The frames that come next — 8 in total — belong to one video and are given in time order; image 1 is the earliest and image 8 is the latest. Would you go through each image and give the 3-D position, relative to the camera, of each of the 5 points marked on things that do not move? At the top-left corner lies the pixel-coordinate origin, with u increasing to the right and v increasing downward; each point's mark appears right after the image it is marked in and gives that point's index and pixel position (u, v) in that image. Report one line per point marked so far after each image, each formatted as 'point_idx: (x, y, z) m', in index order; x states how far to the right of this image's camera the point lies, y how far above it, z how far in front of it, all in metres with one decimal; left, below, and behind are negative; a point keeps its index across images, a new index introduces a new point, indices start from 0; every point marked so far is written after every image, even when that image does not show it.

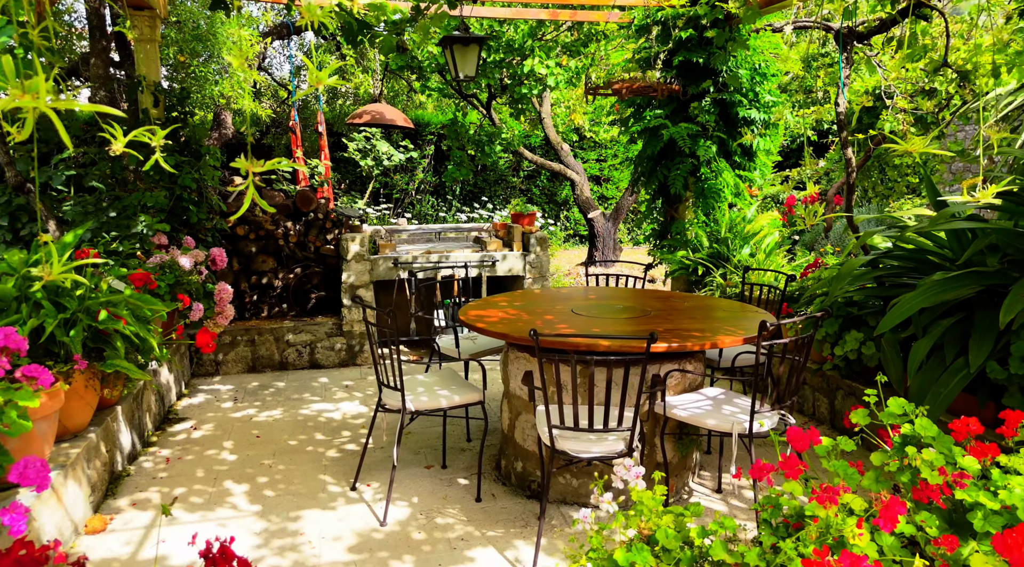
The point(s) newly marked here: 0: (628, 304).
0: (+0.6, -0.1, +3.6) m
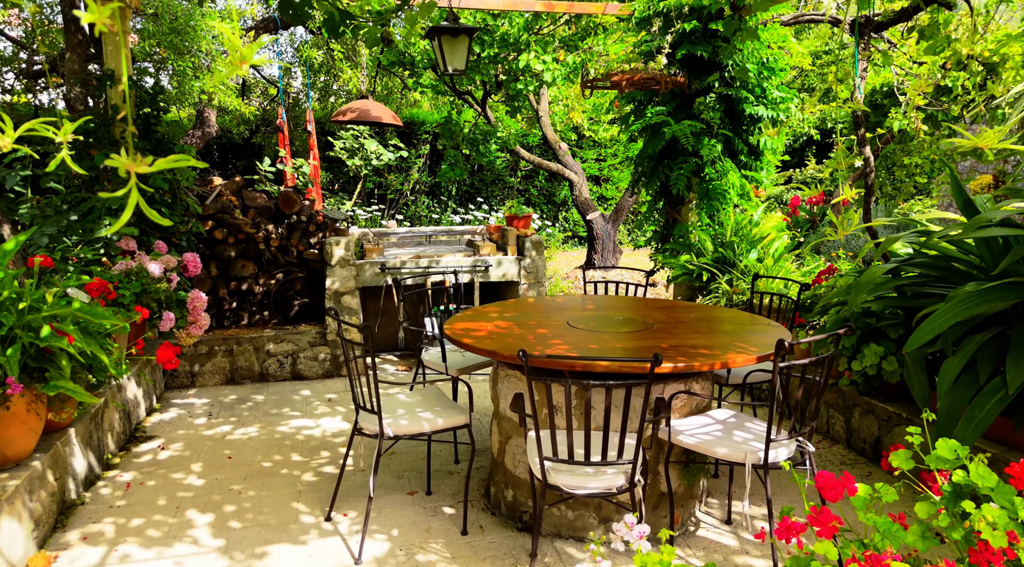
0: (+0.5, -0.1, +3.4) m
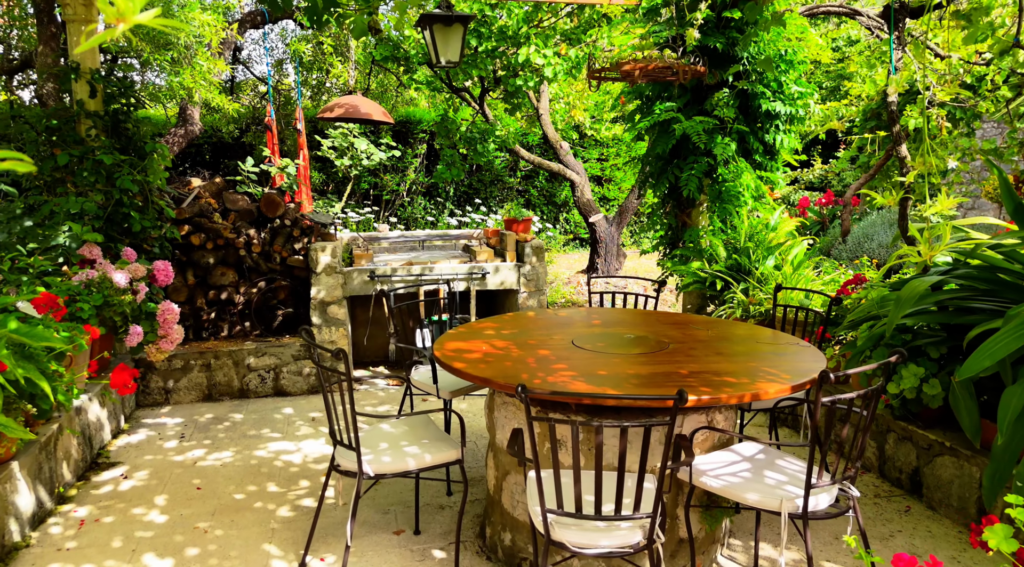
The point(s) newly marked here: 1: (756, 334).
0: (+0.5, -0.2, +3.0) m
1: (+1.0, -0.2, +3.0) m
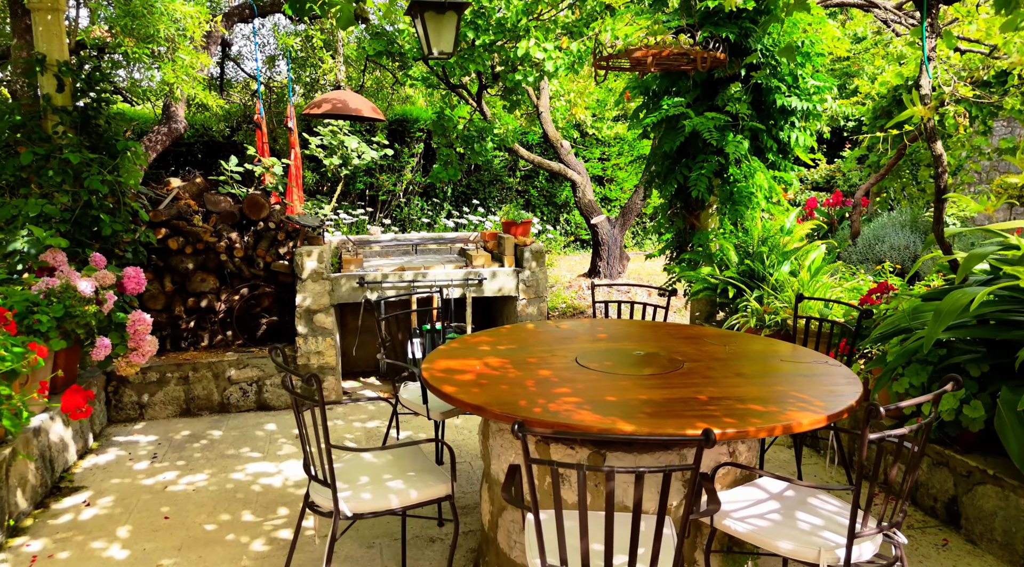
0: (+0.5, -0.2, +2.7) m
1: (+1.0, -0.2, +2.7) m
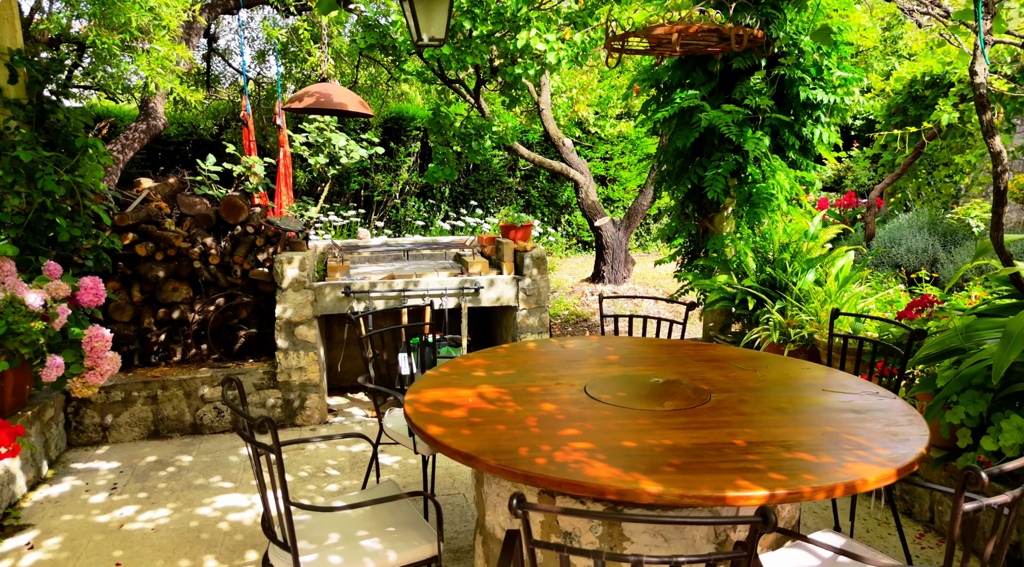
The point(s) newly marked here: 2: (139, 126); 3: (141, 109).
0: (+0.5, -0.3, +2.4) m
1: (+1.0, -0.3, +2.4) m
2: (-2.9, +1.2, +5.8) m
3: (-2.9, +1.4, +5.9) m
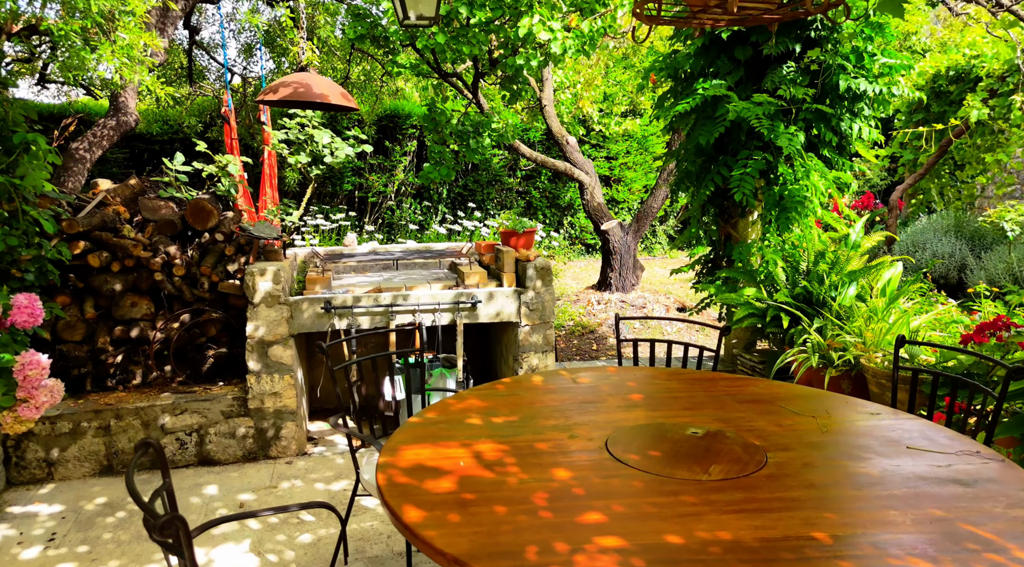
0: (+0.5, -0.4, +1.9) m
1: (+1.0, -0.4, +1.9) m
2: (-2.9, +1.2, +5.4) m
3: (-2.9, +1.3, +5.4) m
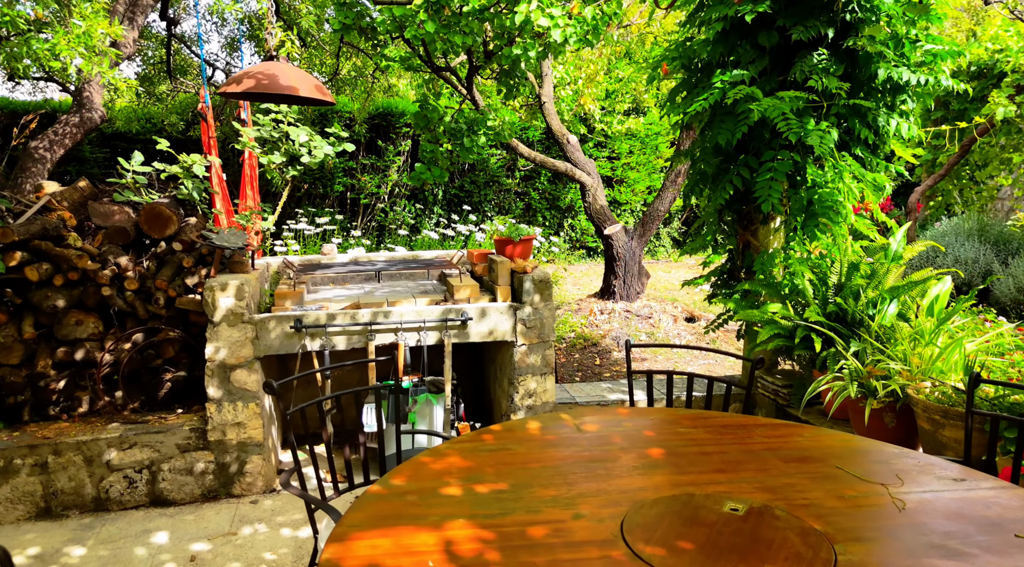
0: (+0.5, -0.4, +1.5) m
1: (+0.9, -0.4, +1.5) m
2: (-2.9, +1.1, +4.9) m
3: (-3.0, +1.2, +5.0) m
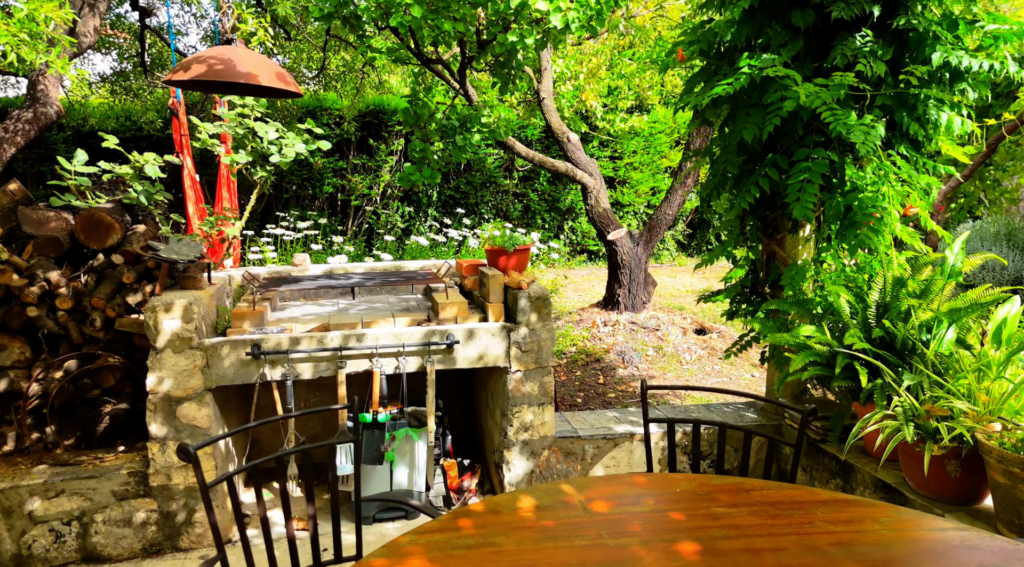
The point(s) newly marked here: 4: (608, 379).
0: (+0.5, -0.5, +1.1) m
1: (+0.9, -0.5, +1.1) m
2: (-3.0, +1.0, +4.5) m
3: (-3.0, +1.2, +4.6) m
4: (+0.6, -0.6, +4.7) m
